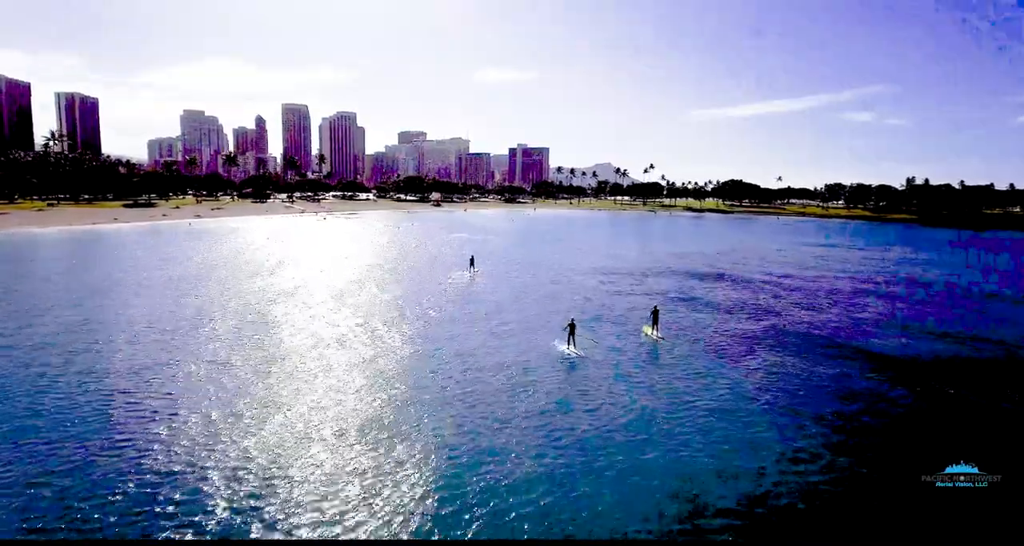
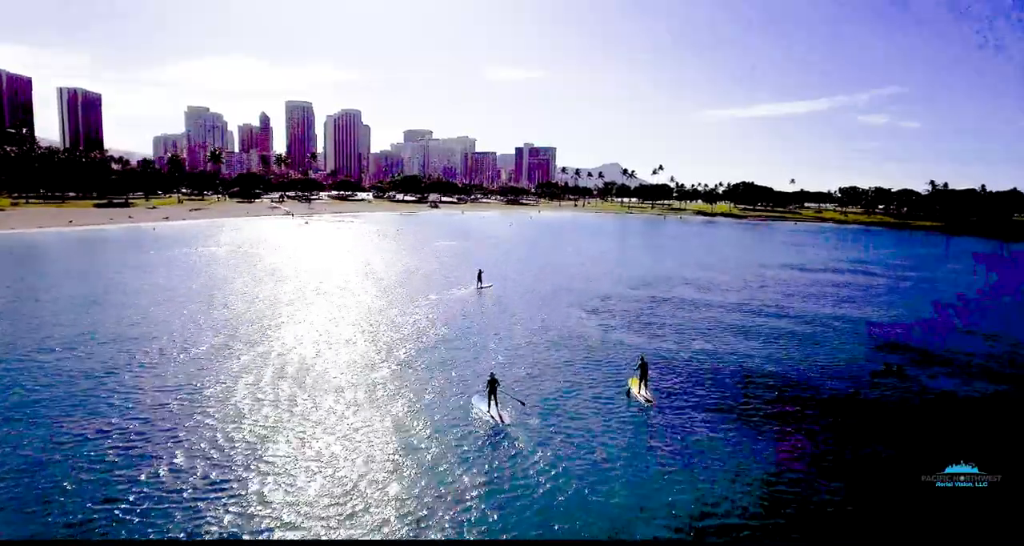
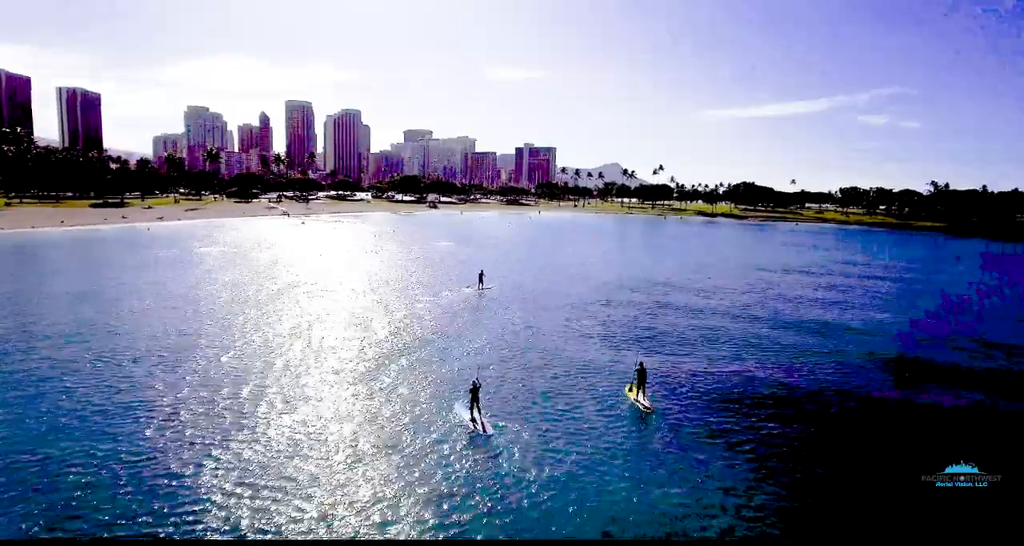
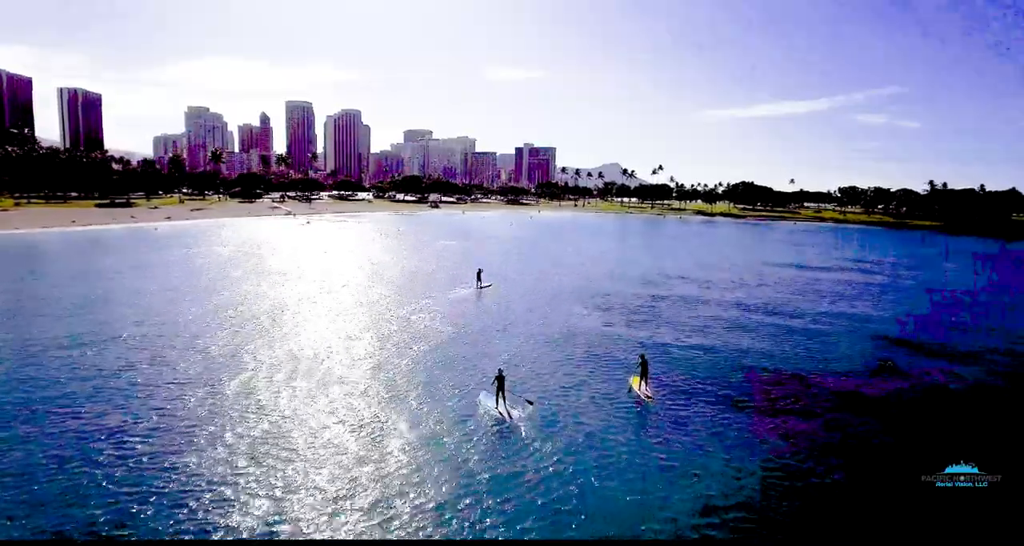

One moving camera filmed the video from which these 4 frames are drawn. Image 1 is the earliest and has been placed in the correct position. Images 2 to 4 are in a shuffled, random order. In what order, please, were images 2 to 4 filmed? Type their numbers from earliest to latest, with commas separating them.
4, 2, 3
